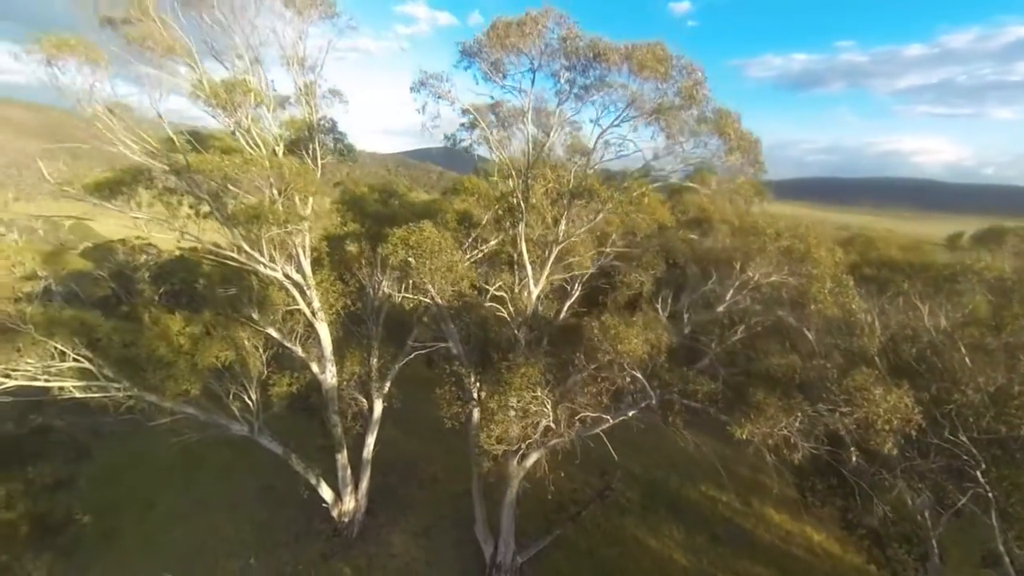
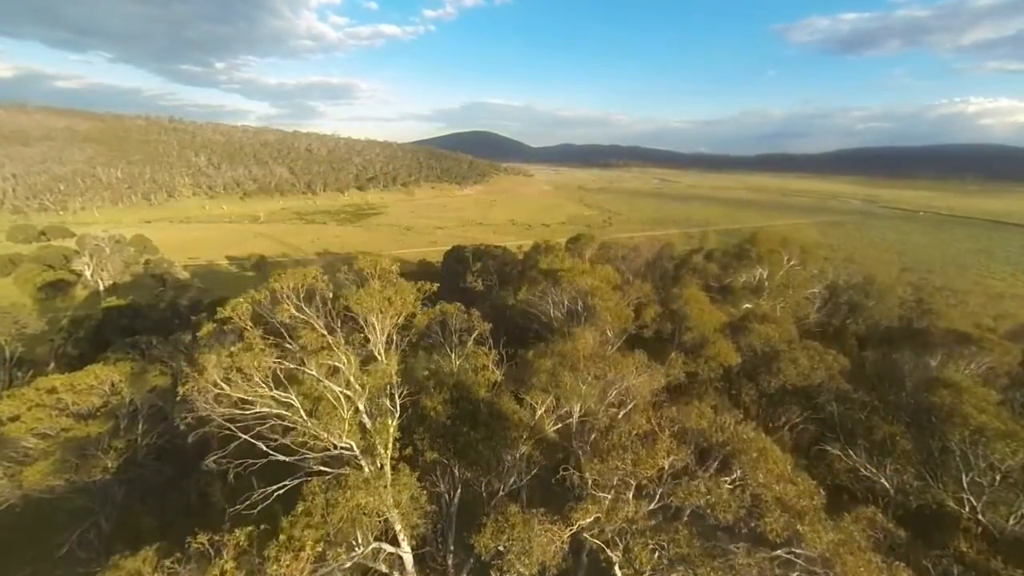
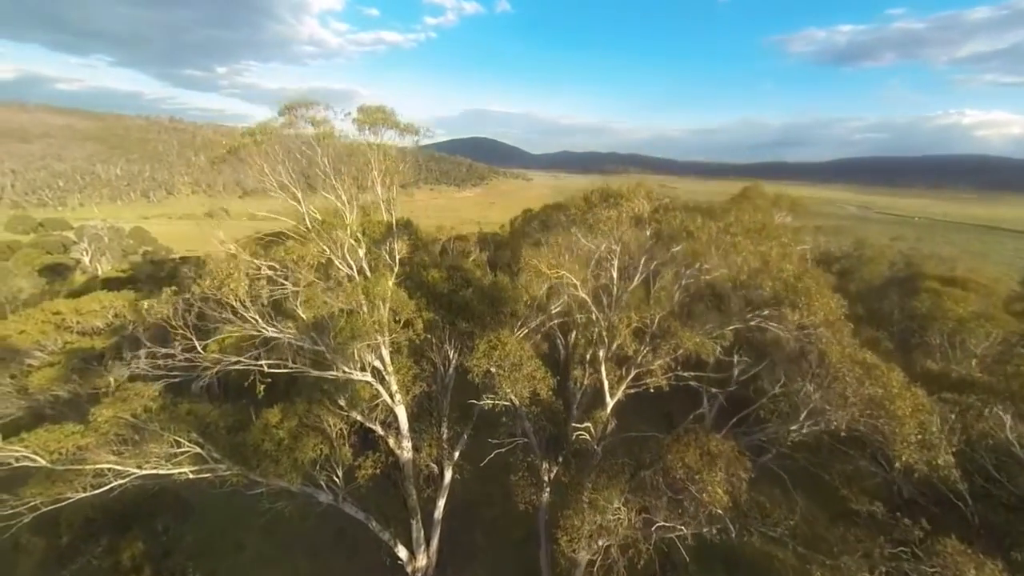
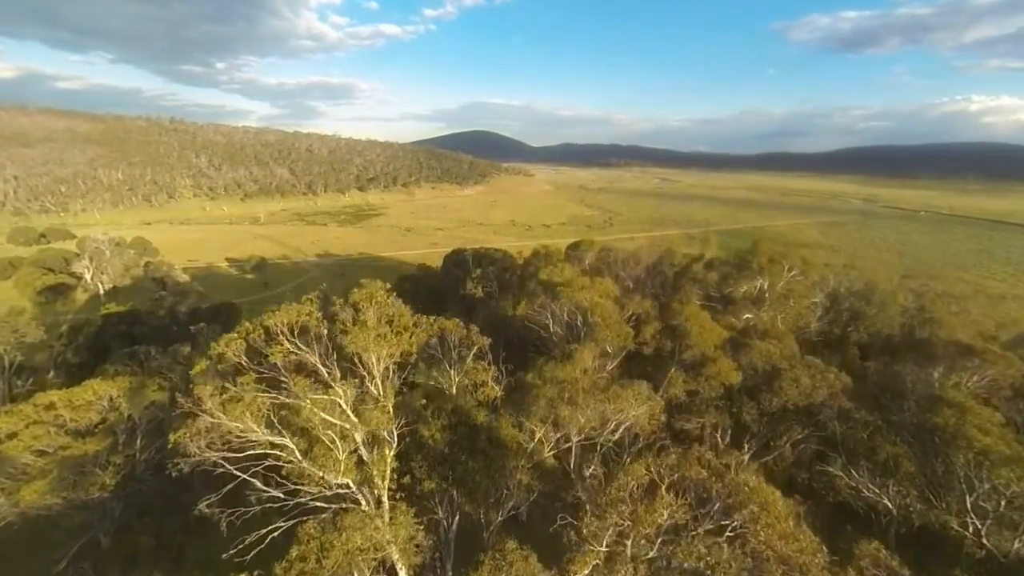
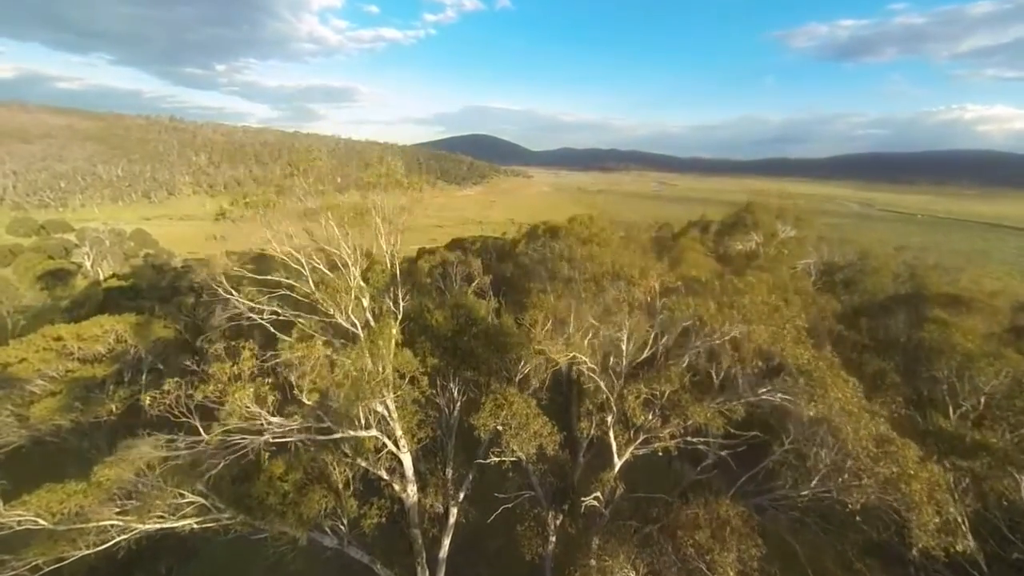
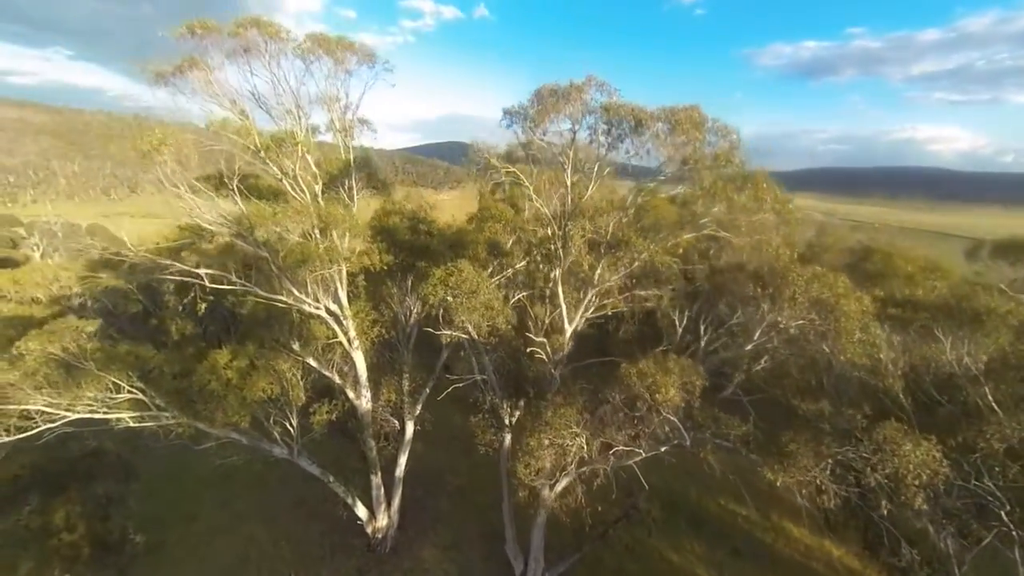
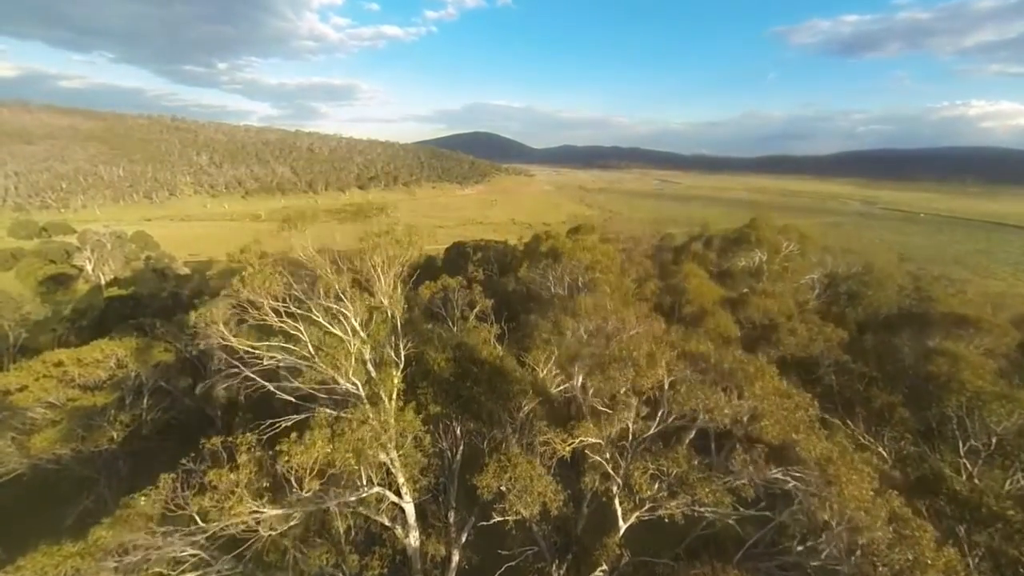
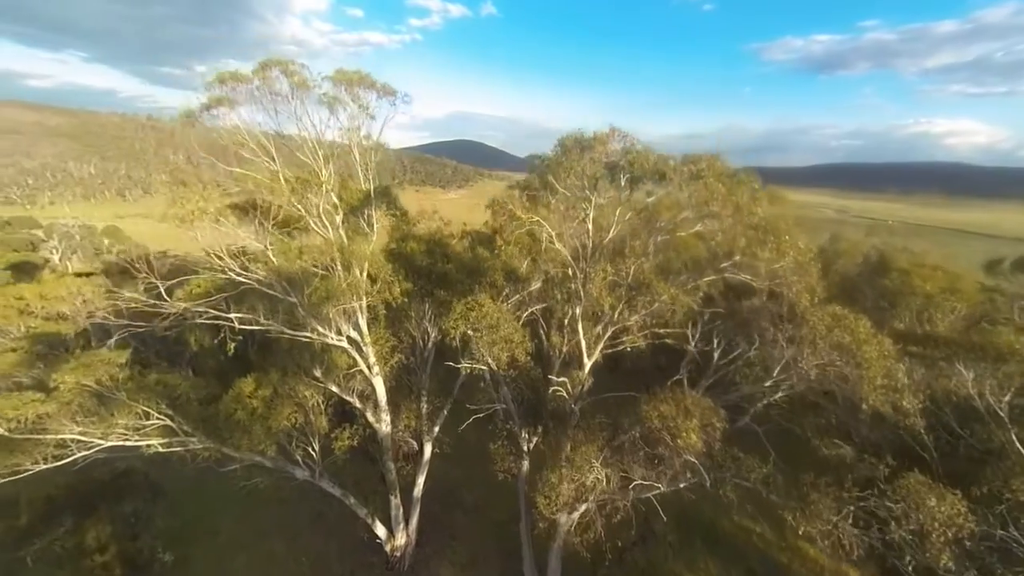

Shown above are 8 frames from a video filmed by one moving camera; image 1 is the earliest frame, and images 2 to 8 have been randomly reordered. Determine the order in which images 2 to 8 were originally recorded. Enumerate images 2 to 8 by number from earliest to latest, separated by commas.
6, 8, 3, 5, 7, 2, 4
